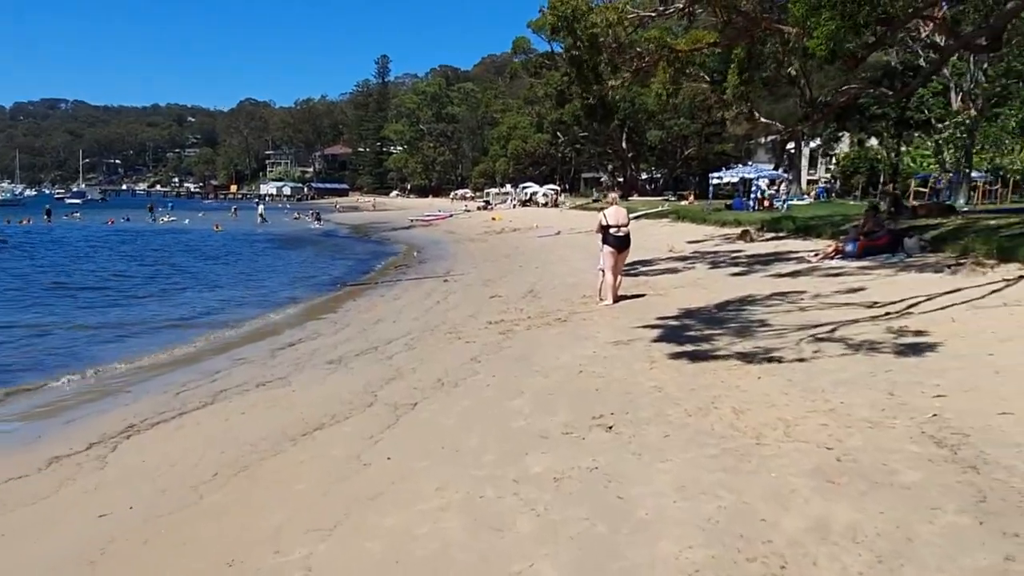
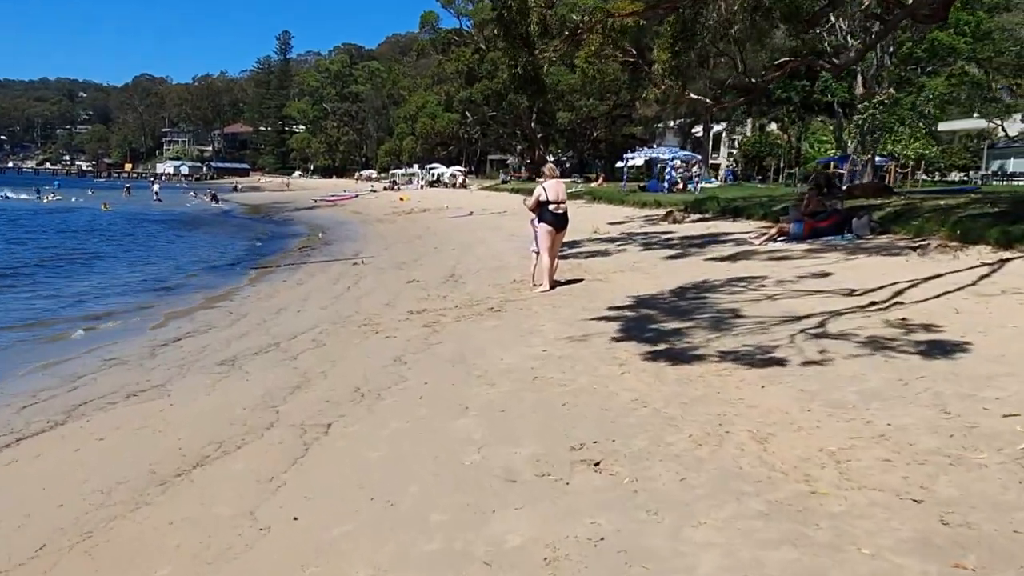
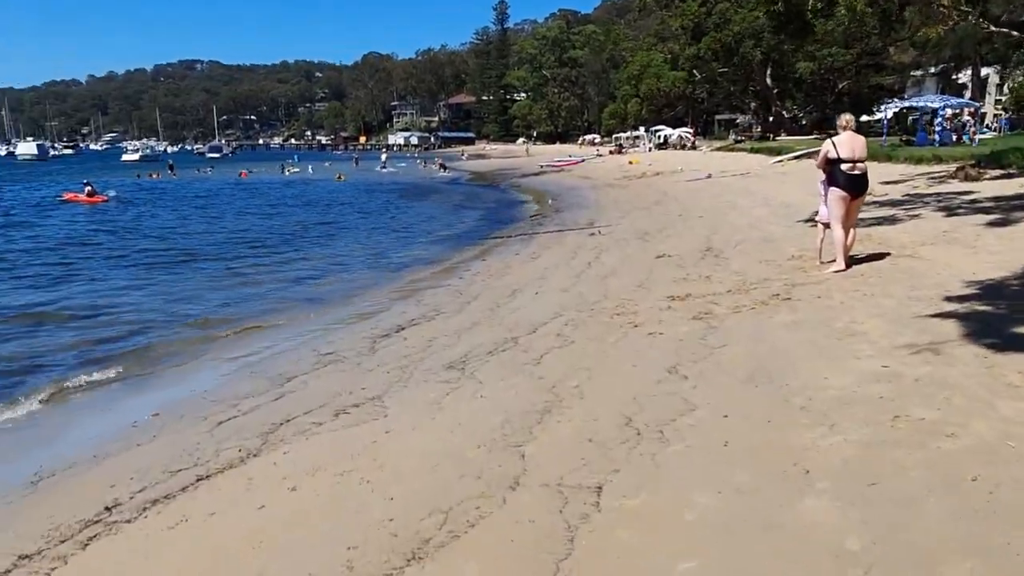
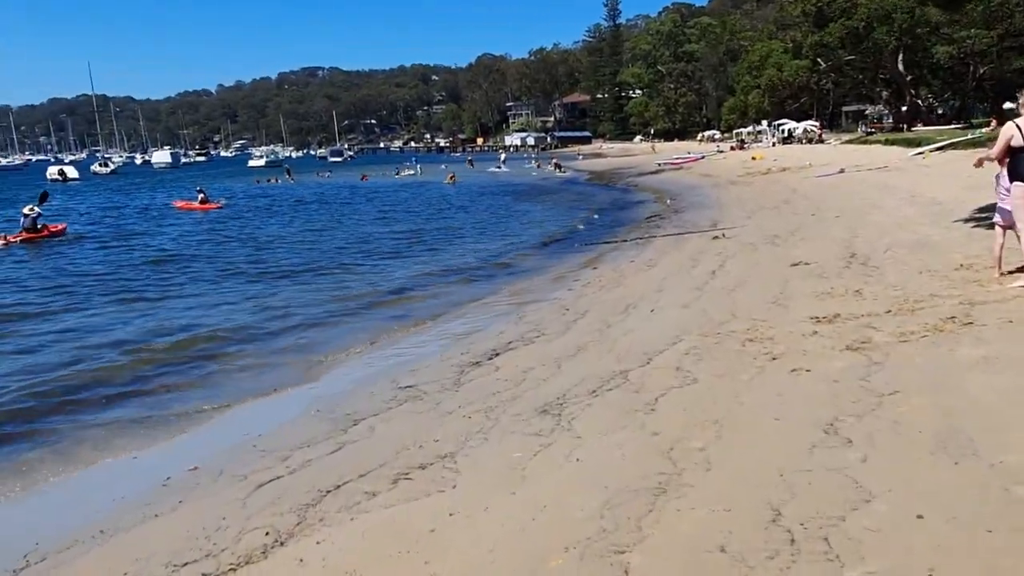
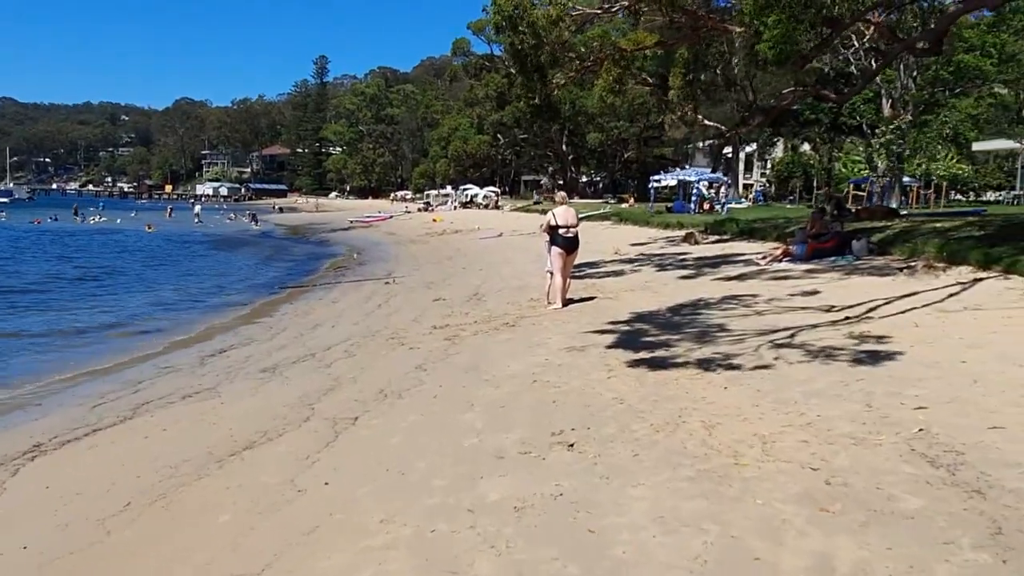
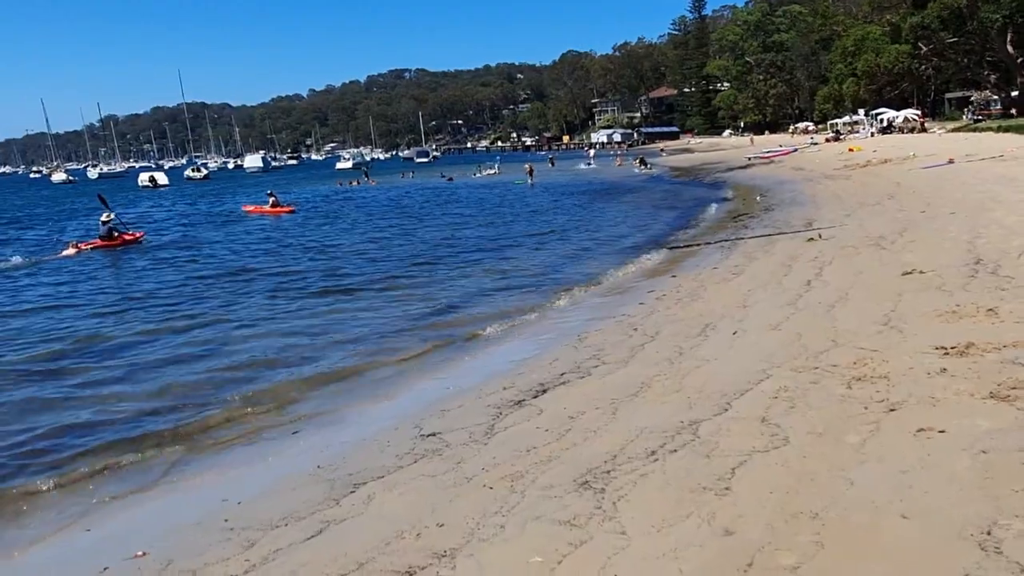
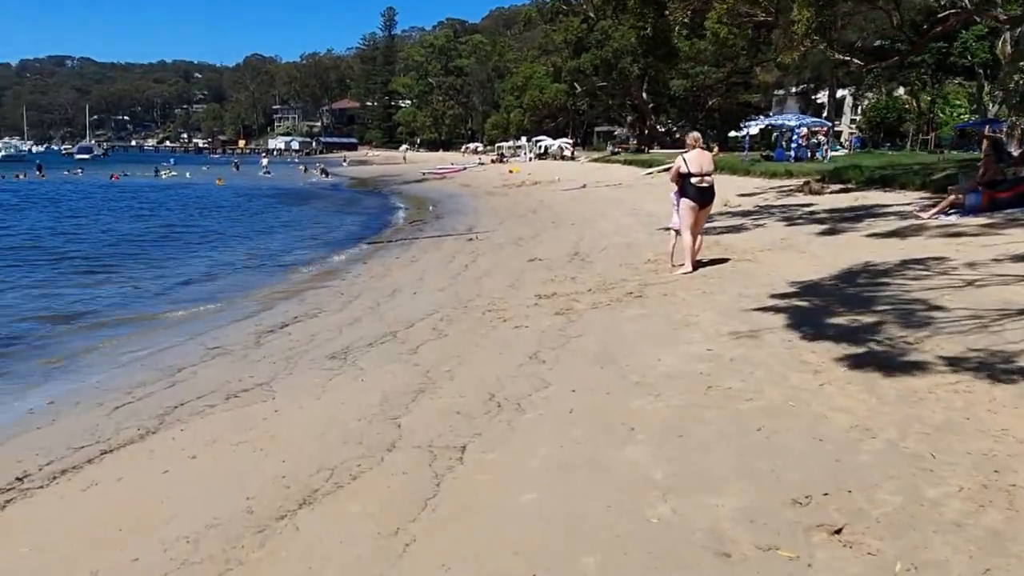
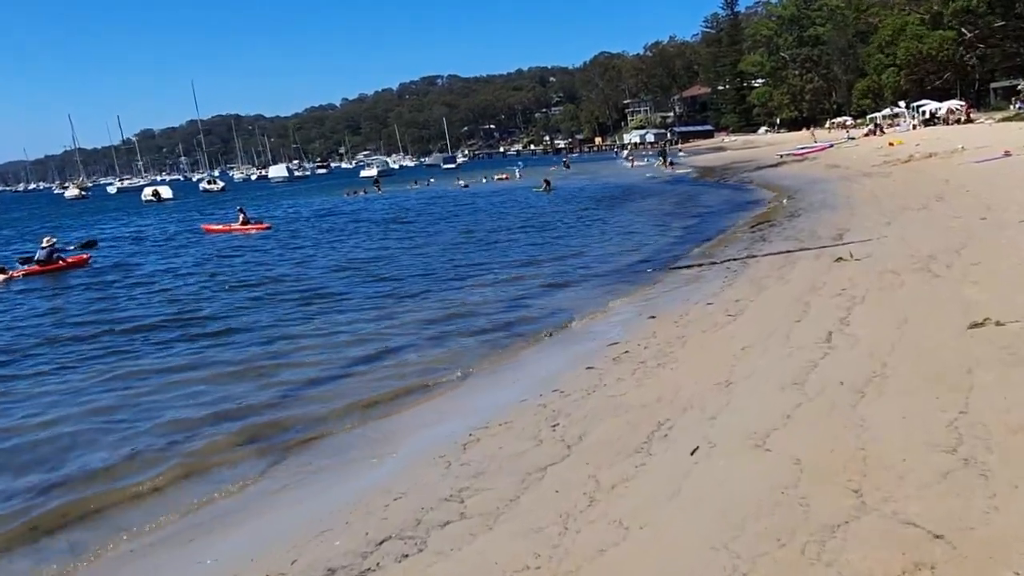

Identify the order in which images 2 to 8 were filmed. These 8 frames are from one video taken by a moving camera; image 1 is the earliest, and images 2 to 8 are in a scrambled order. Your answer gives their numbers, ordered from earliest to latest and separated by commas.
5, 2, 7, 3, 4, 6, 8
